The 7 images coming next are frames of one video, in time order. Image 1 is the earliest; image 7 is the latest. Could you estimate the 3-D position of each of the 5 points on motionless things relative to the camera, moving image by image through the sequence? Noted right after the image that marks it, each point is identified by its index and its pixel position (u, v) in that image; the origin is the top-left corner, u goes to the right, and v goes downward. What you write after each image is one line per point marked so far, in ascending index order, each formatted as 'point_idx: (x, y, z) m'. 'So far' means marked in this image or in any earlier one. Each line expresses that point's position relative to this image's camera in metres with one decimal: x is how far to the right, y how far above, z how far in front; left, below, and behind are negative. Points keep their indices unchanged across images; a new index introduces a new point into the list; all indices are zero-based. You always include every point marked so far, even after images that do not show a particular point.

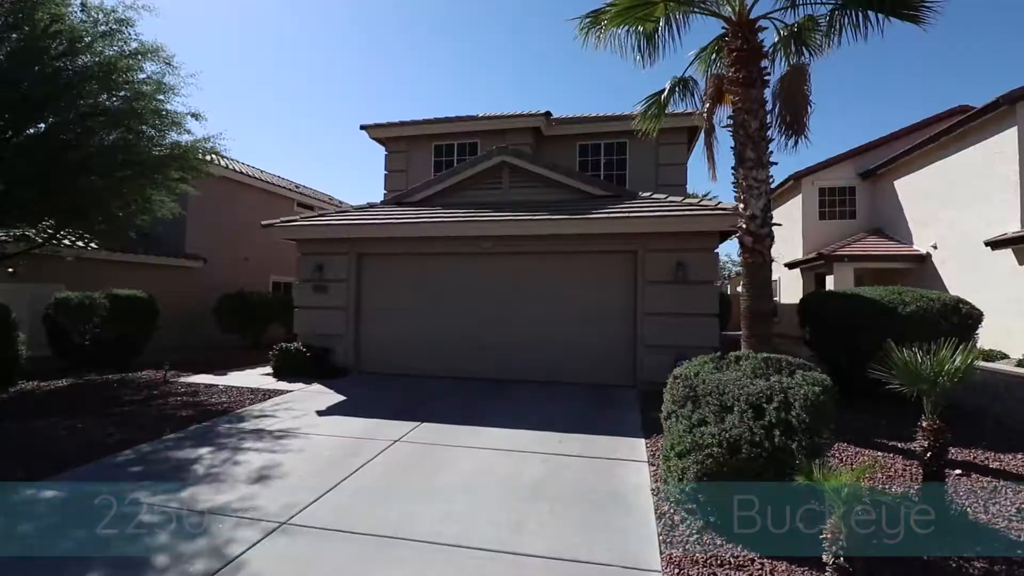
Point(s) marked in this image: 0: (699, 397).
0: (+1.6, -0.9, +4.9) m
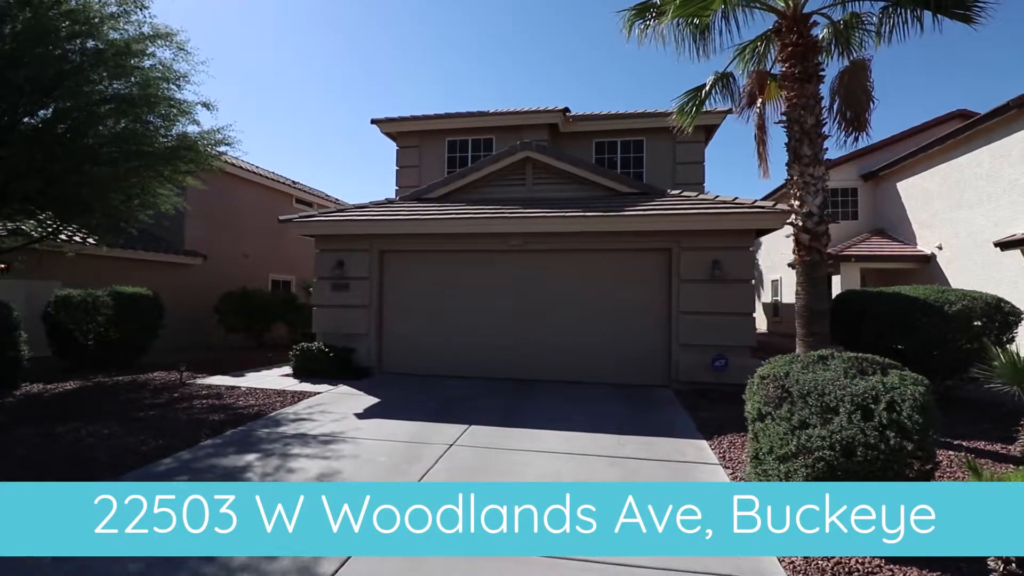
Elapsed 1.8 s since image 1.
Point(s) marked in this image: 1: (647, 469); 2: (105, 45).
0: (+2.3, -0.9, +4.8) m
1: (+1.3, -1.8, +5.7) m
2: (-6.4, +3.9, +9.3) m
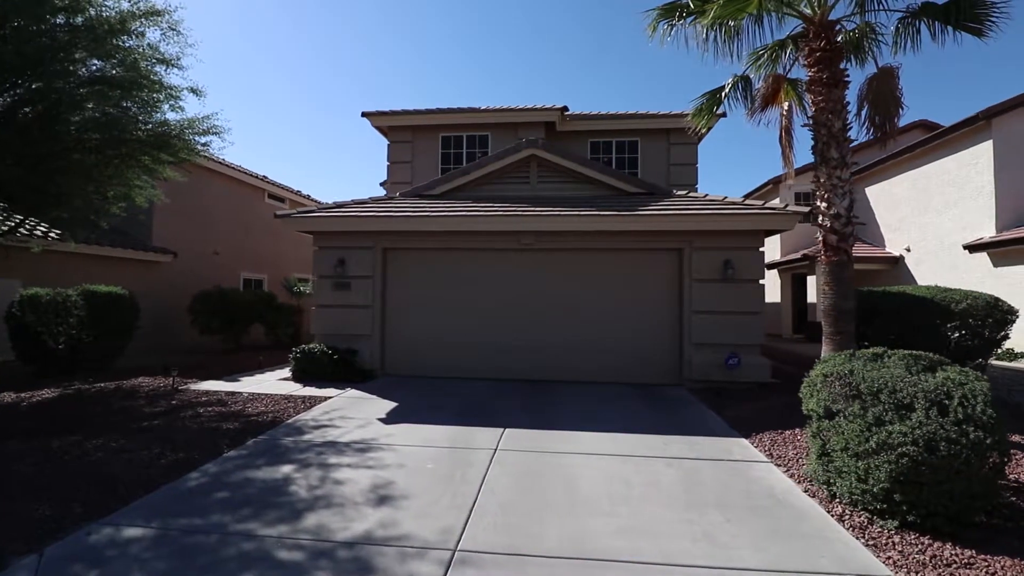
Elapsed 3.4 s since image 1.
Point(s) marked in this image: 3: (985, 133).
0: (+2.9, -0.9, +4.9) m
1: (+1.9, -1.8, +5.7) m
2: (-6.2, +3.9, +8.5) m
3: (+10.0, +3.3, +12.4) m
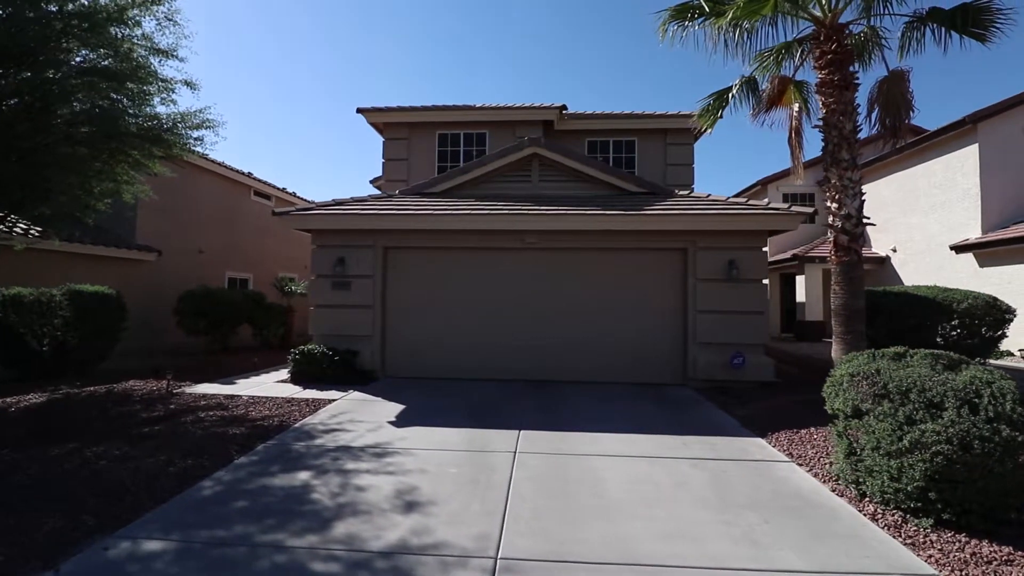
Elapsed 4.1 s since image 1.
0: (+3.2, -0.9, +4.9) m
1: (+2.1, -1.8, +5.7) m
2: (-6.0, +3.9, +8.1) m
3: (+10.0, +3.3, +12.7) m
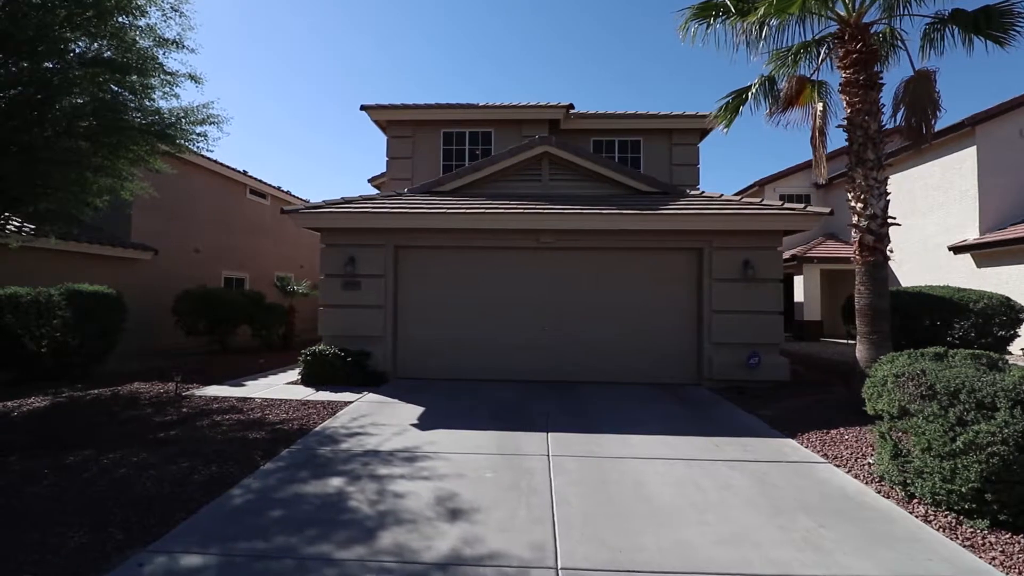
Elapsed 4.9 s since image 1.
0: (+3.6, -0.9, +4.9) m
1: (+2.5, -1.8, +5.6) m
2: (-5.8, +3.9, +7.8) m
3: (+10.1, +3.3, +12.9) m
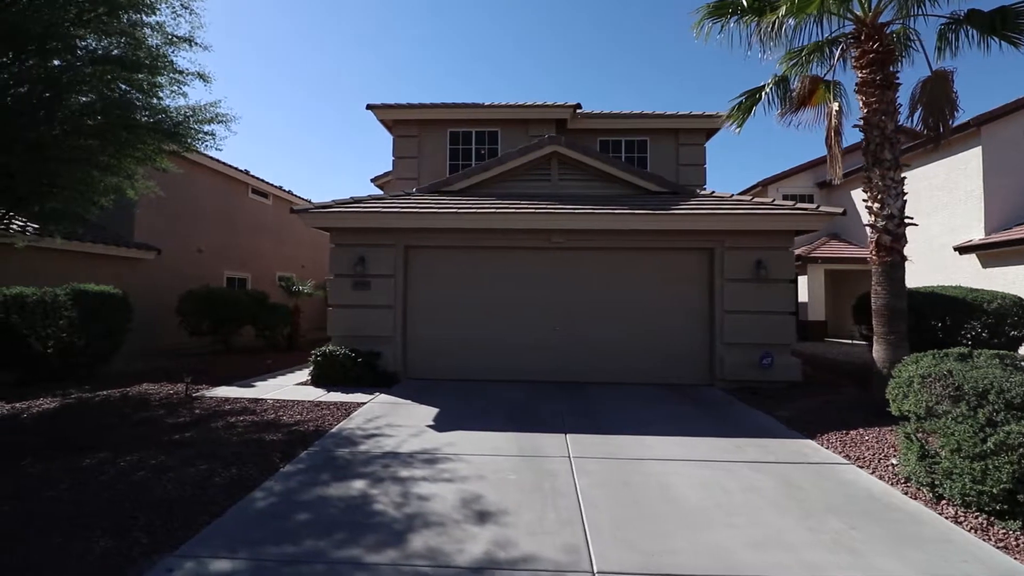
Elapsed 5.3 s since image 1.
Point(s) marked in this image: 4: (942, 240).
0: (+3.8, -0.9, +4.8) m
1: (+2.7, -1.8, +5.6) m
2: (-5.6, +3.9, +7.7) m
3: (+10.3, +3.3, +12.9) m
4: (+10.3, +1.1, +14.0) m
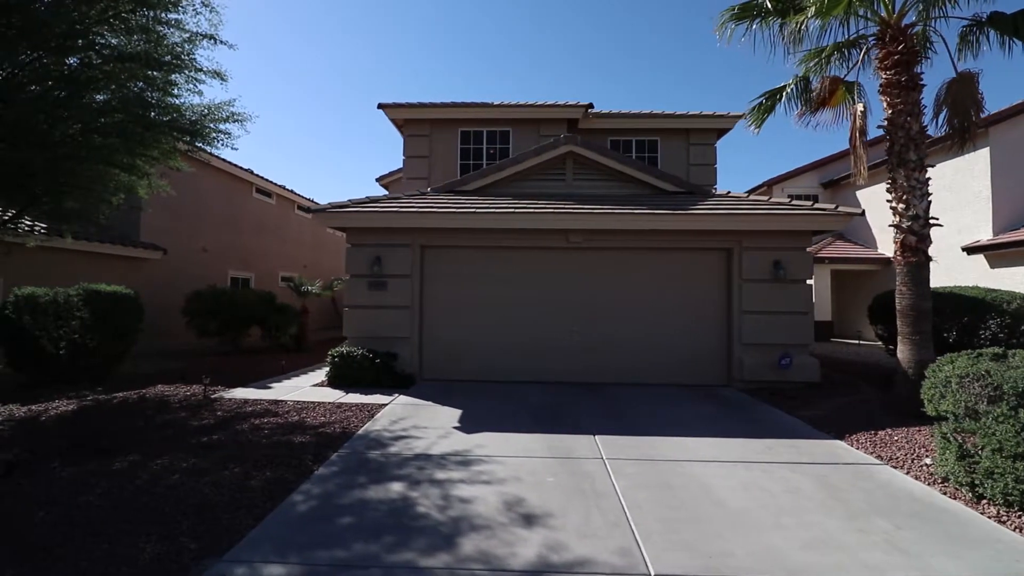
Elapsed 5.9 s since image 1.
0: (+4.2, -0.9, +4.9) m
1: (+3.0, -1.8, +5.6) m
2: (-5.2, +3.9, +7.6) m
3: (+10.5, +3.3, +13.0) m
4: (+10.5, +1.1, +14.1) m
